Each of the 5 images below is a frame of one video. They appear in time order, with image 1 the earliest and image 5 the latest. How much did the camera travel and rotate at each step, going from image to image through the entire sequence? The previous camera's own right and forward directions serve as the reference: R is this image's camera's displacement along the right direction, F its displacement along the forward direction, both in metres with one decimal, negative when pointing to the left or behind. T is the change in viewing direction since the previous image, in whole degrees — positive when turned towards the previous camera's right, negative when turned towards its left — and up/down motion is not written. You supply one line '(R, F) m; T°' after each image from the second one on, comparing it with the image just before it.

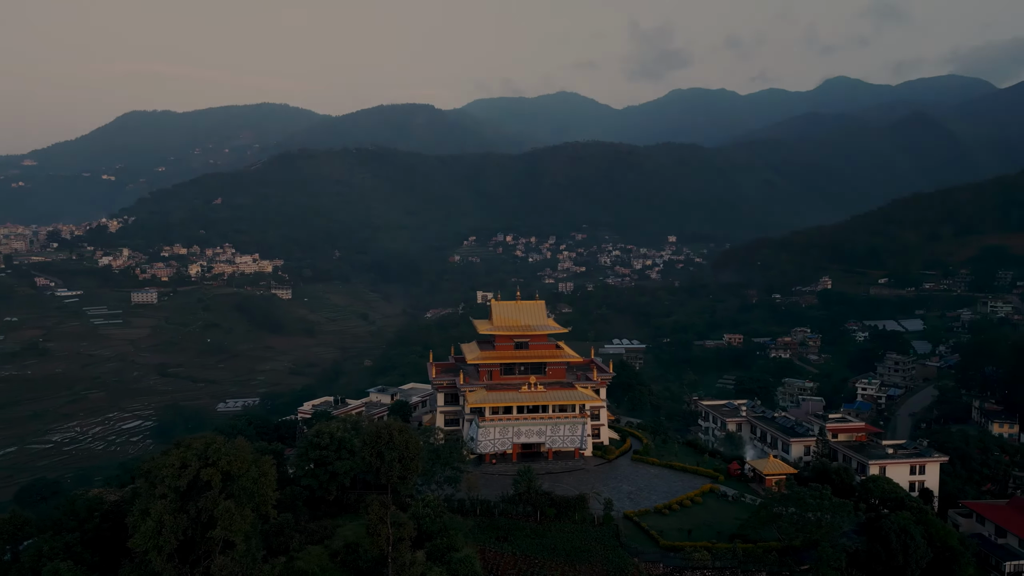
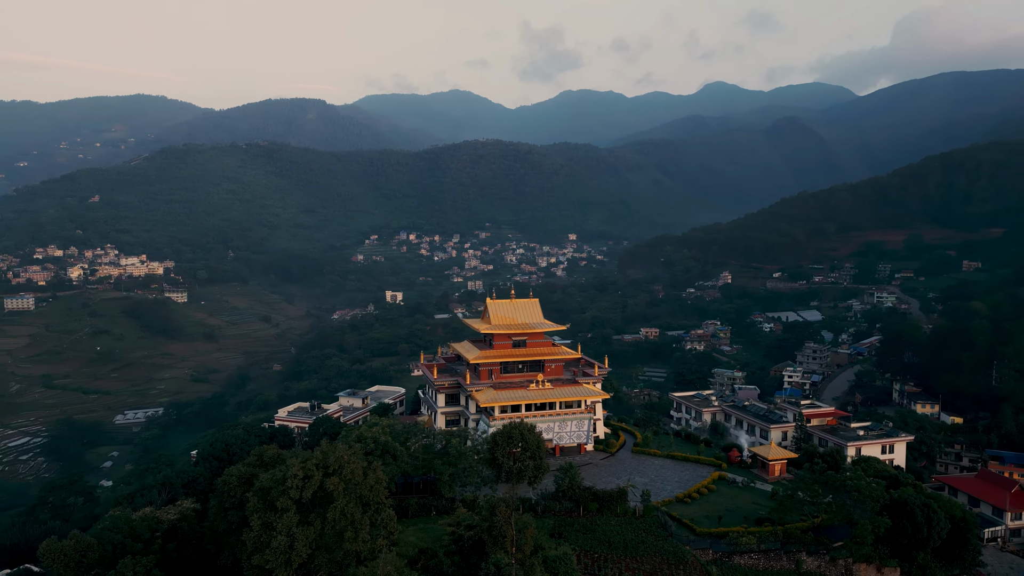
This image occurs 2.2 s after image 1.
(-2.8, +0.2) m; +8°
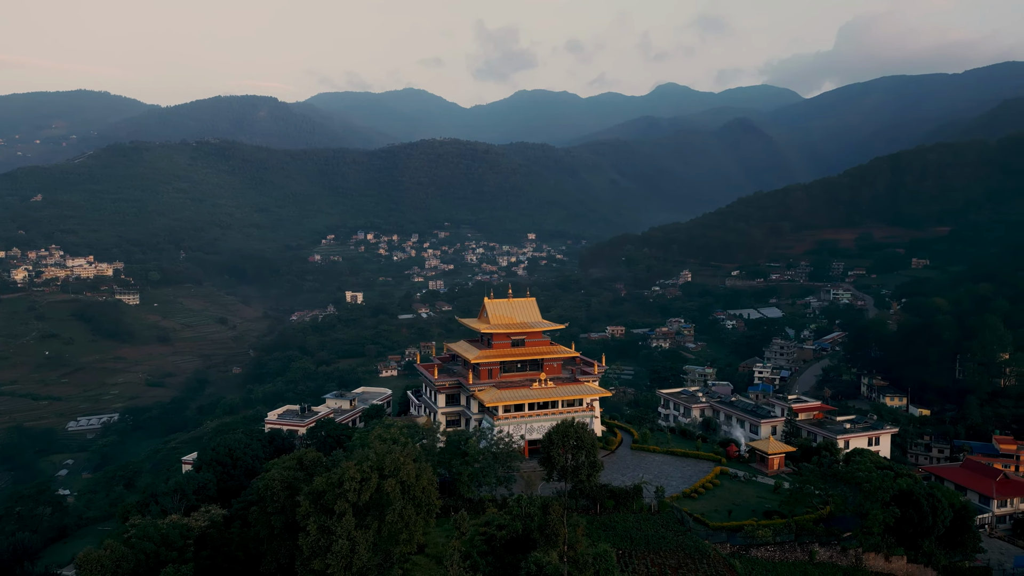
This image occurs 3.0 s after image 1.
(-1.2, 0.0) m; +3°
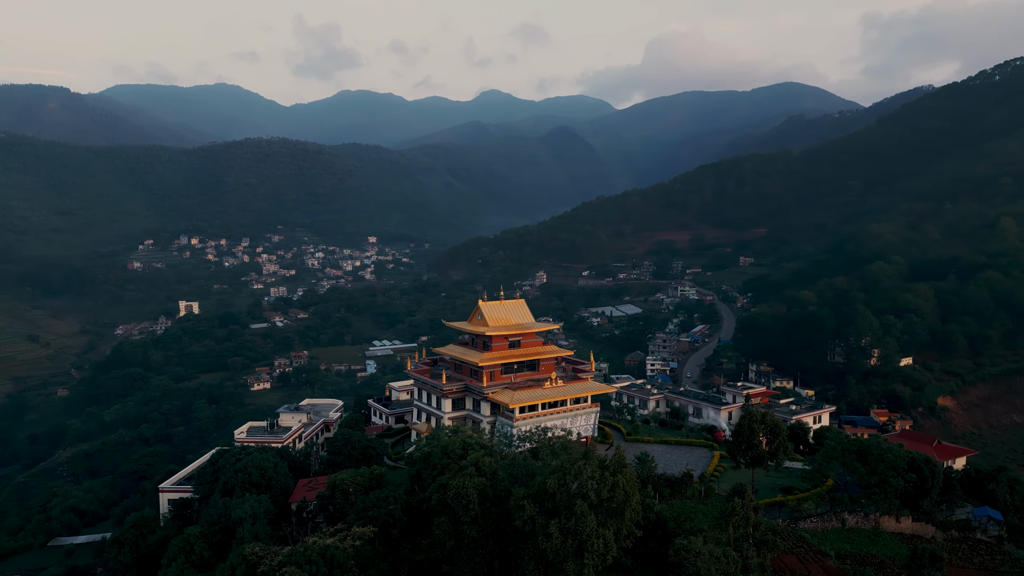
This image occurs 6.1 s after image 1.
(-4.5, +0.4) m; +13°
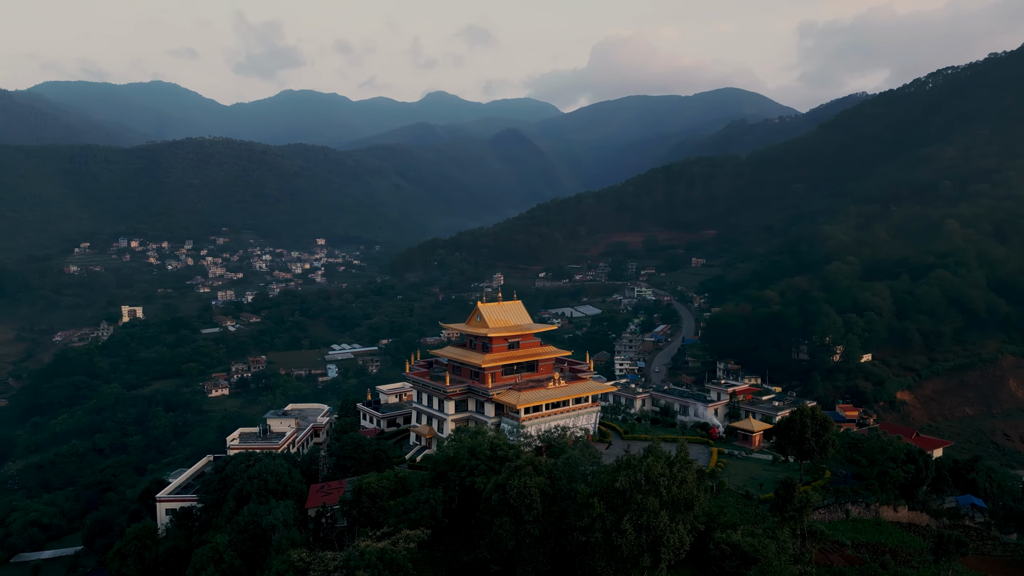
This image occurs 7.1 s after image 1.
(-1.4, 0.0) m; +4°
